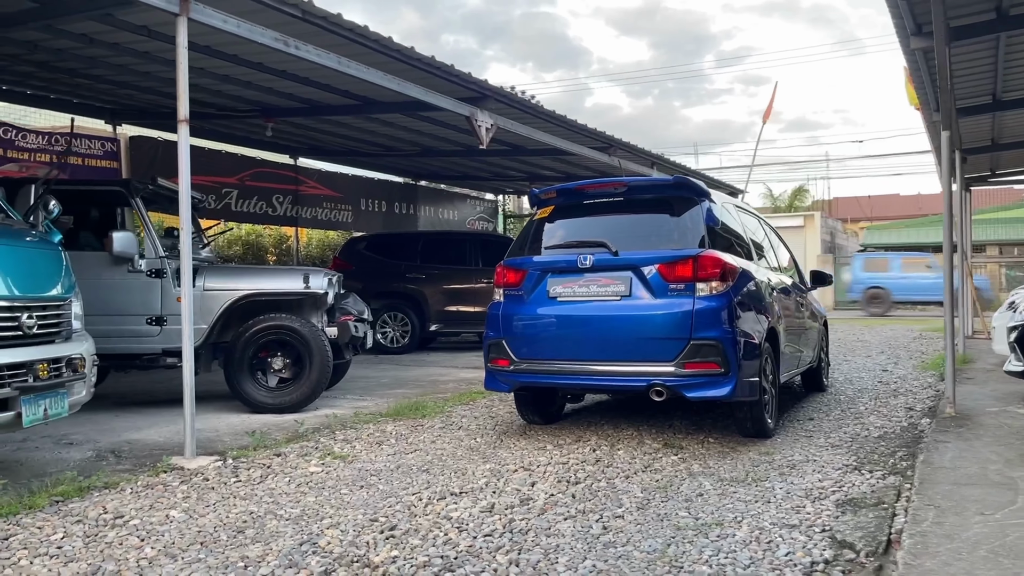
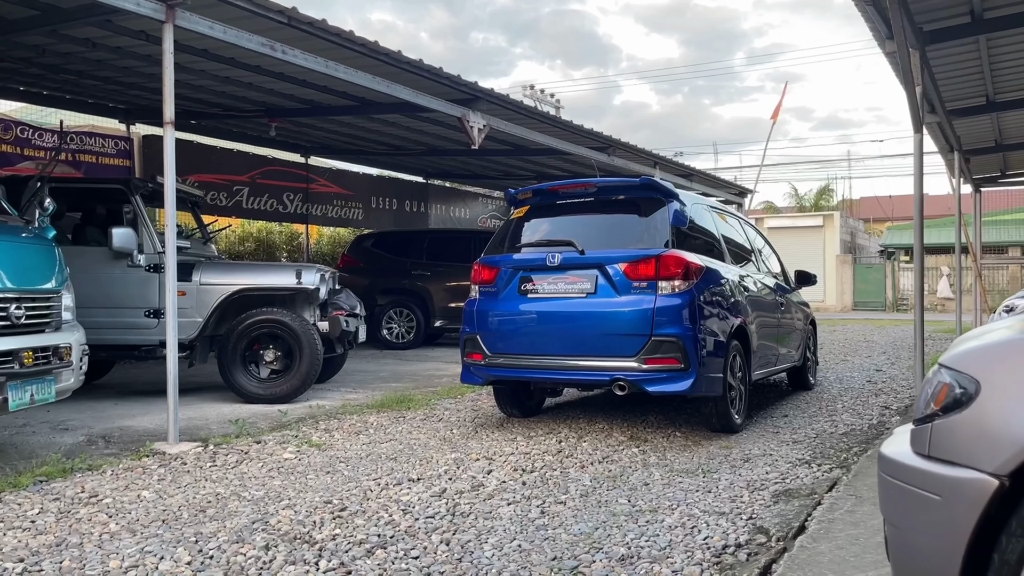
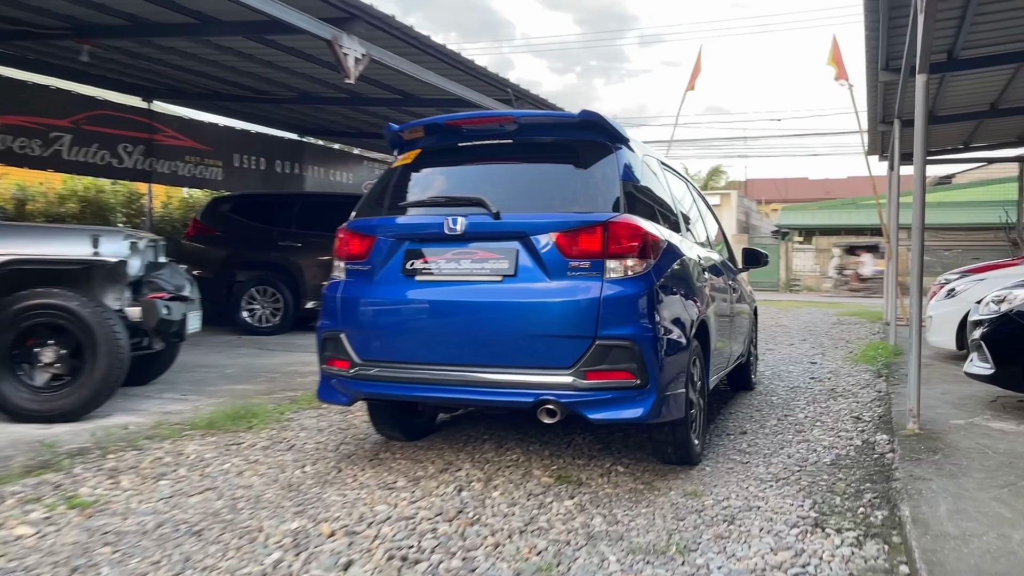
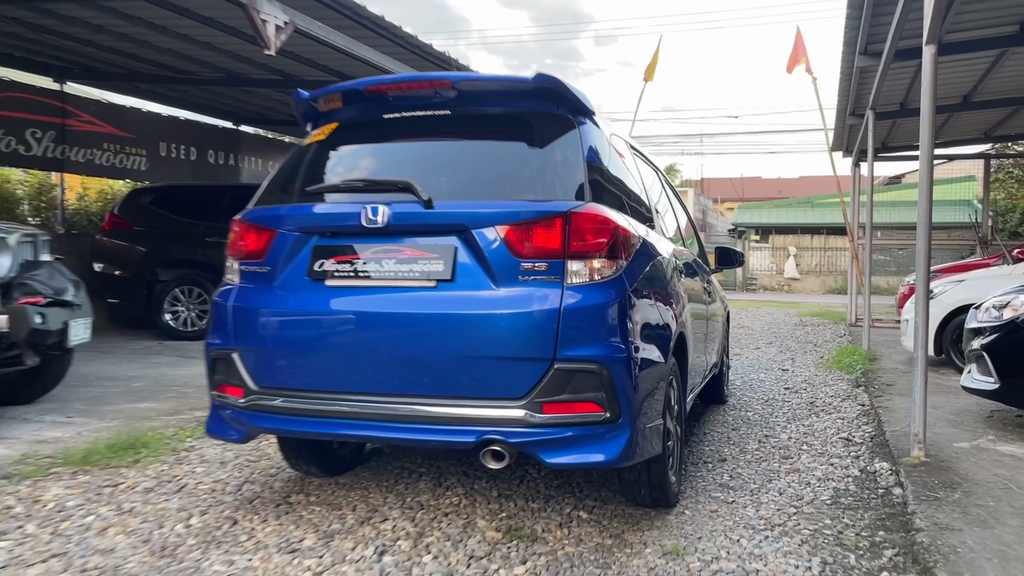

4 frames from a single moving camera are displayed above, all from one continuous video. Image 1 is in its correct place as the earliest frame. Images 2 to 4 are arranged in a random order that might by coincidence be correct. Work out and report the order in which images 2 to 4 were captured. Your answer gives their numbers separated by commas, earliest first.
2, 3, 4
